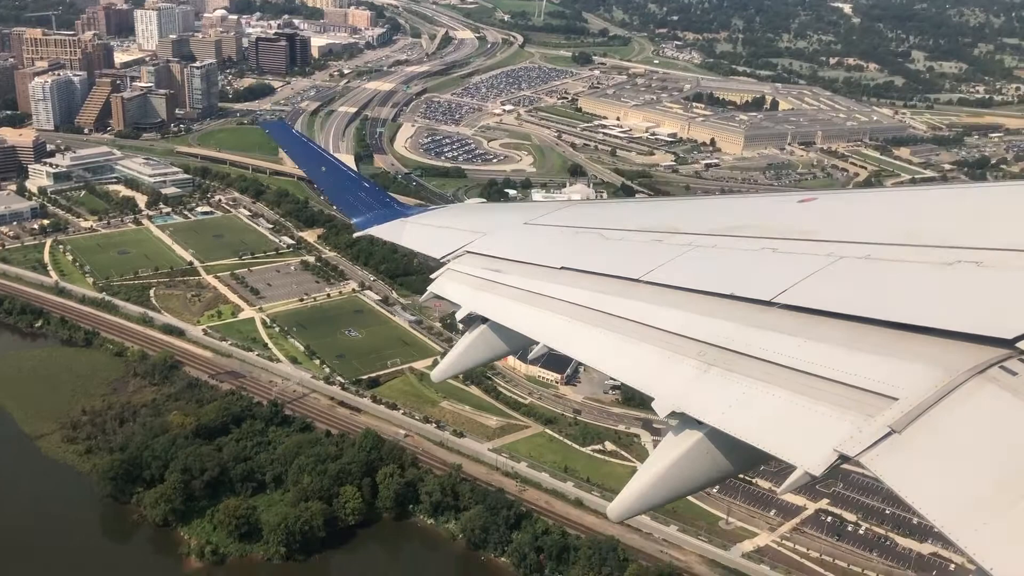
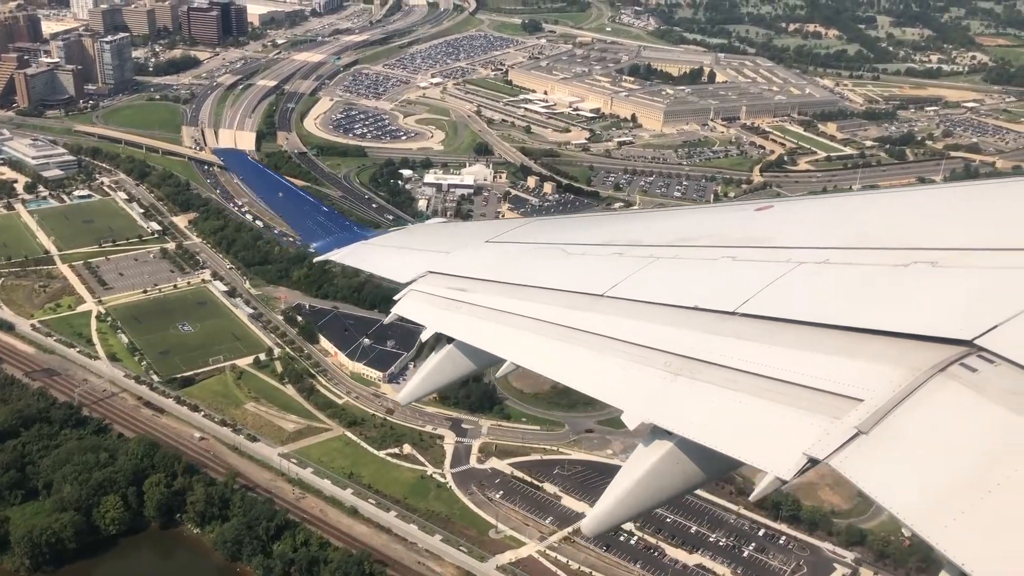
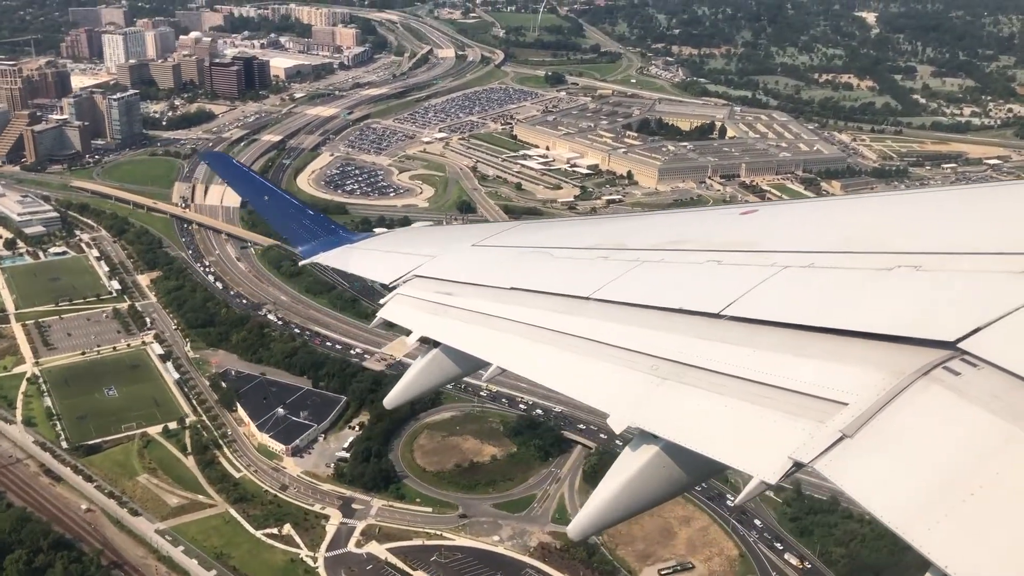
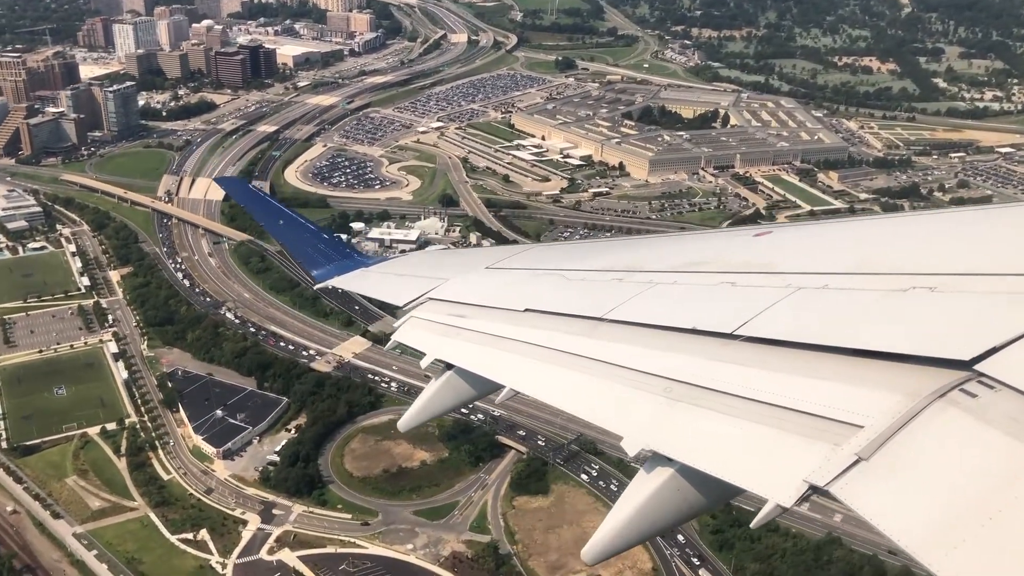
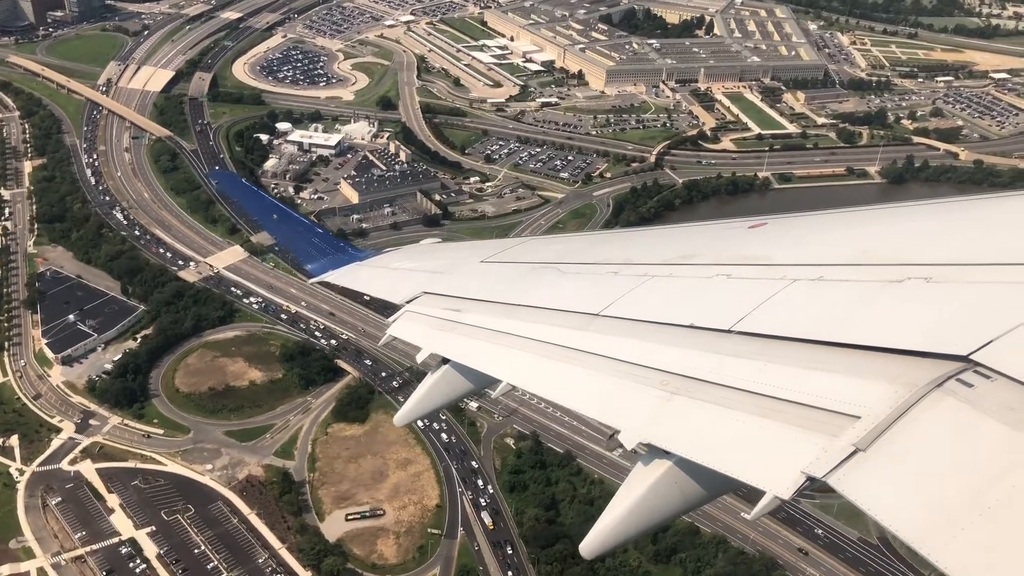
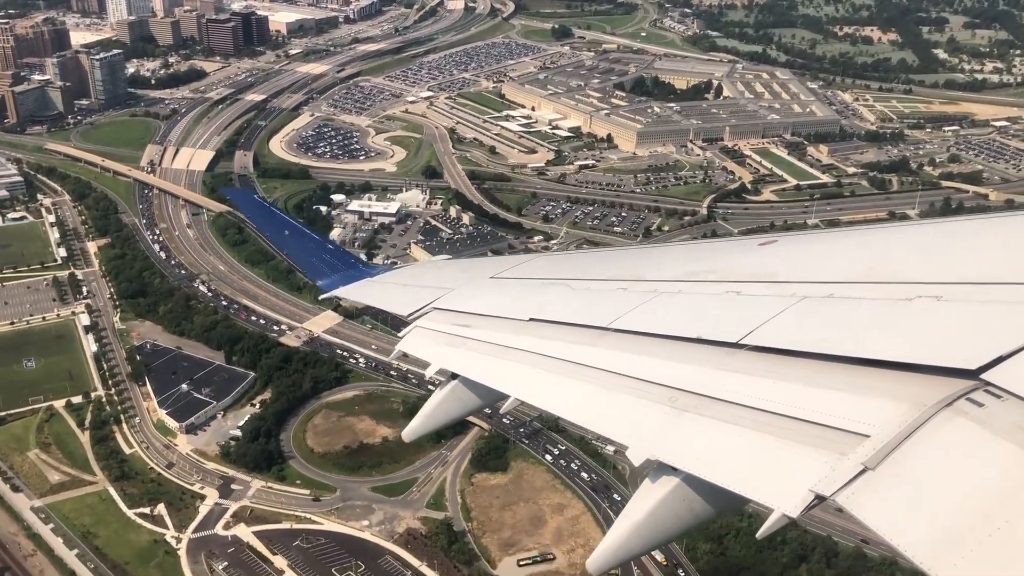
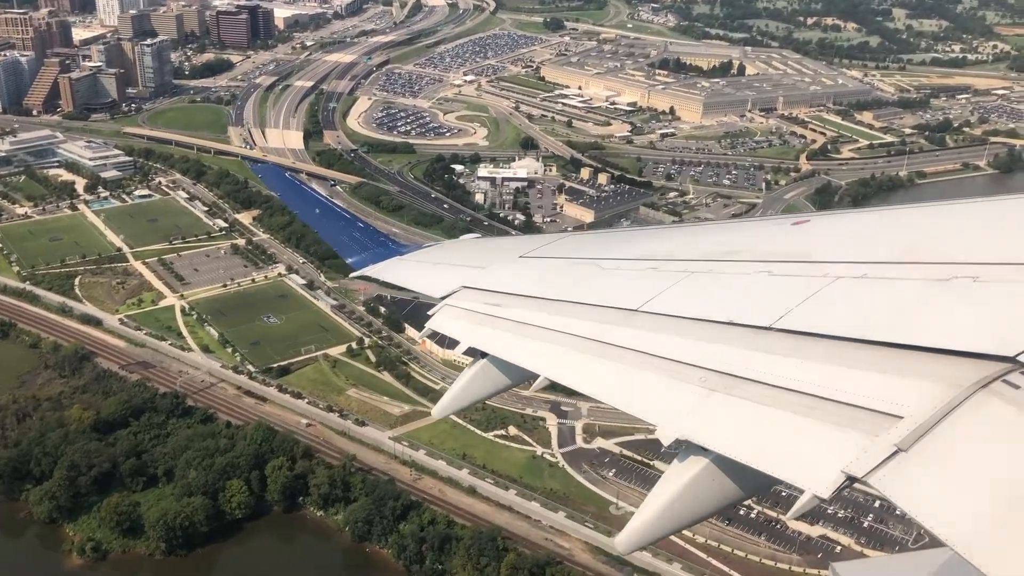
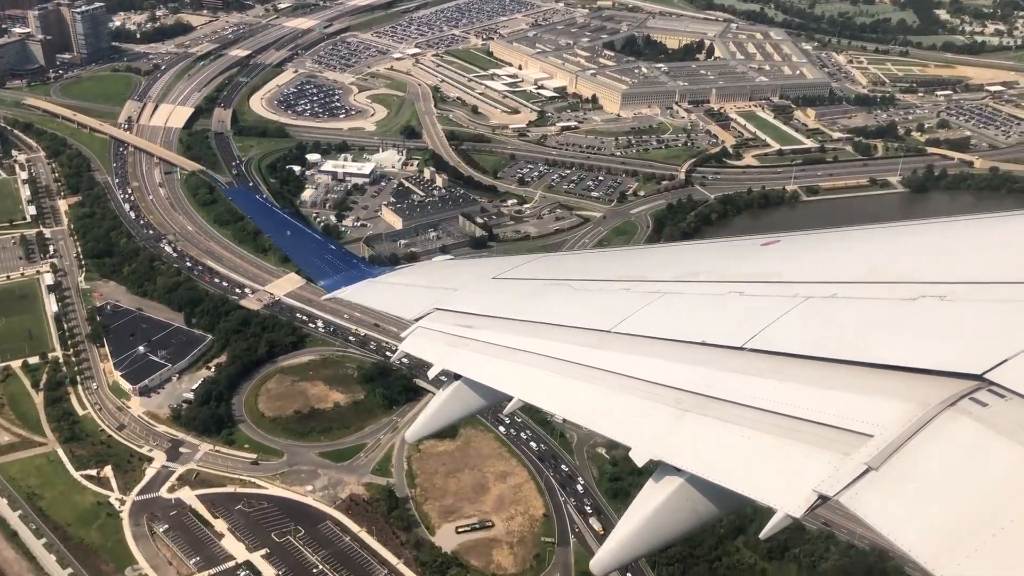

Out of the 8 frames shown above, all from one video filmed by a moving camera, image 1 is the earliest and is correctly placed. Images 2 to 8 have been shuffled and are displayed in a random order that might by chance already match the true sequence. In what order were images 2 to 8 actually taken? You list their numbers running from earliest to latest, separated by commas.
7, 2, 3, 4, 6, 8, 5
